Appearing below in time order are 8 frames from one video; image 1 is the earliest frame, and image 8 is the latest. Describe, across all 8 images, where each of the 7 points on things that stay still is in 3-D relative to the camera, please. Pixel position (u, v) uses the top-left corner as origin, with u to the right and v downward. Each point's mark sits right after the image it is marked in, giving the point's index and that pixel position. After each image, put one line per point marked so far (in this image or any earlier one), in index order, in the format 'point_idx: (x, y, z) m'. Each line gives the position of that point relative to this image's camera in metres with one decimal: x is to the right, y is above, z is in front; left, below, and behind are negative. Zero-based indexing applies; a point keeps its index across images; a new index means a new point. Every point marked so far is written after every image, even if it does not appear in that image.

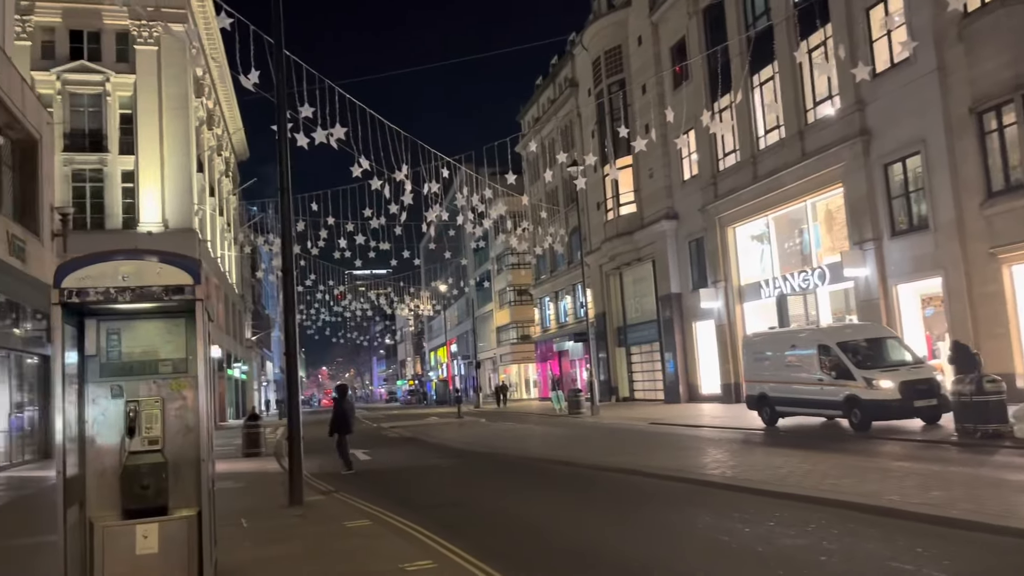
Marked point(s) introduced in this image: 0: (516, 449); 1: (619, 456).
0: (+0.1, -3.5, +18.1) m
1: (+2.0, -3.2, +16.0) m
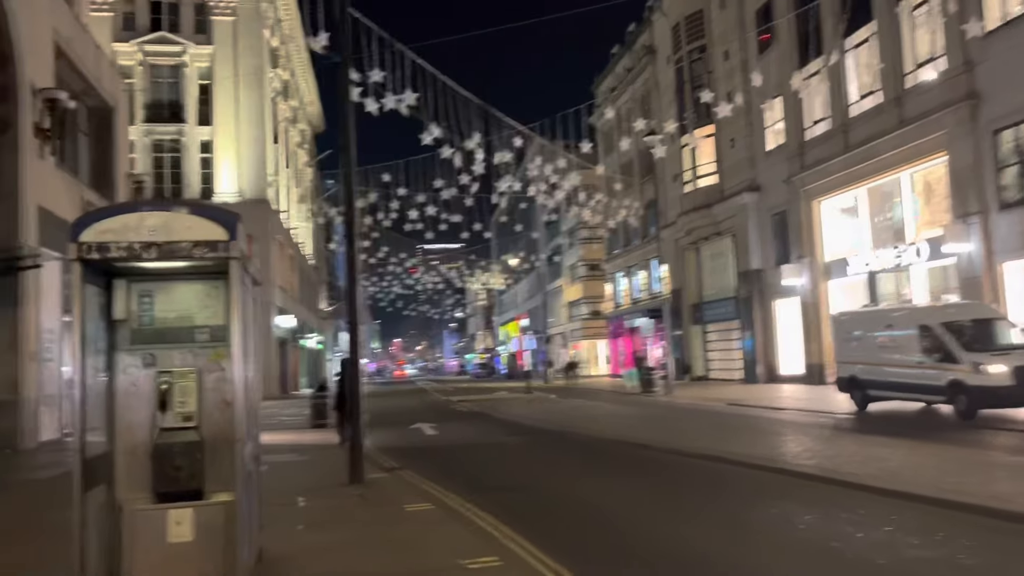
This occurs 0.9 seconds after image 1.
0: (+1.6, -2.9, +17.3) m
1: (+3.3, -2.7, +15.1) m
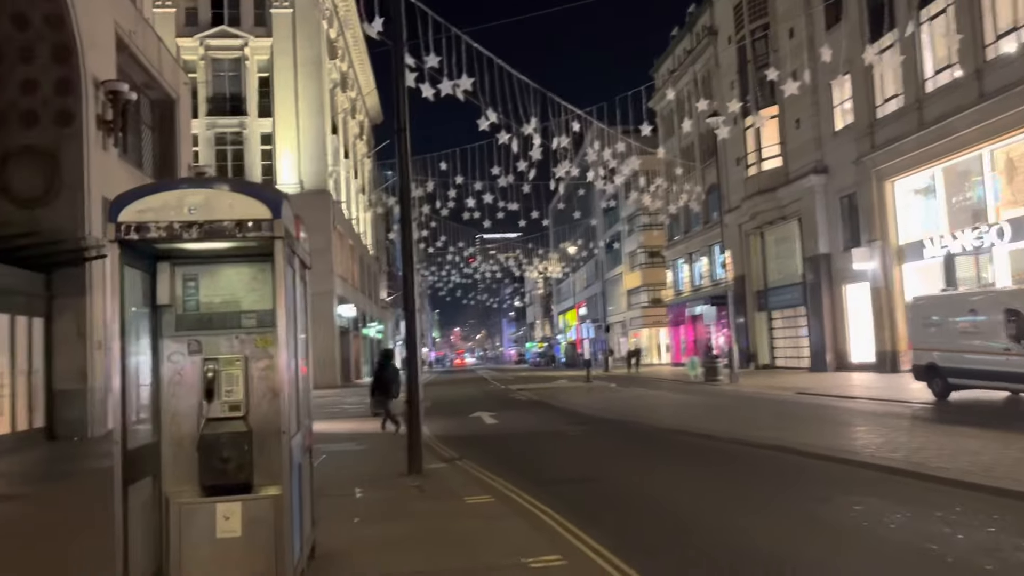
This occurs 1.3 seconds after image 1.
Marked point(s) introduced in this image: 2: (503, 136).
0: (+2.8, -2.6, +16.9) m
1: (+4.4, -2.5, +14.5) m
2: (-0.2, +3.6, +19.7) m
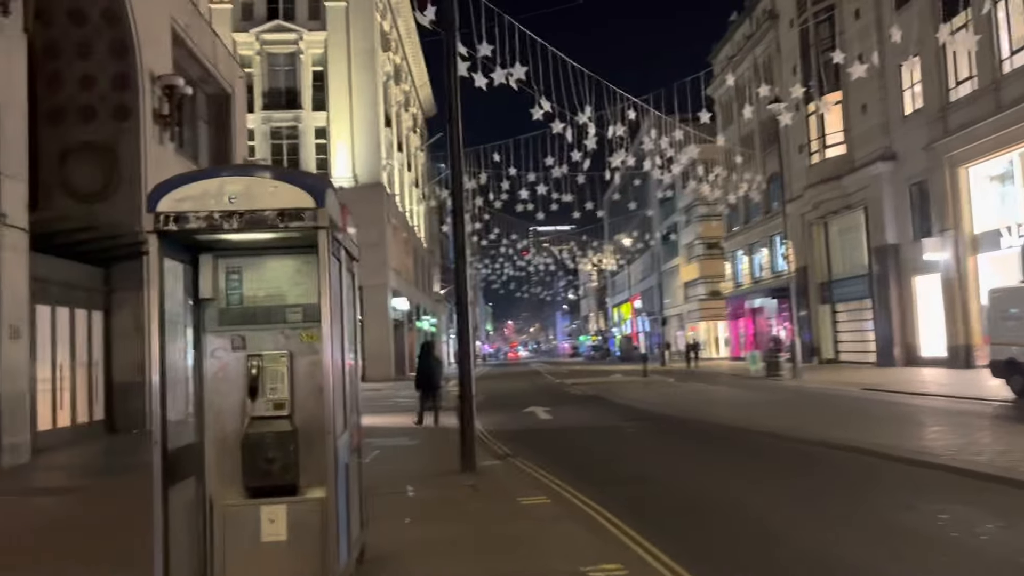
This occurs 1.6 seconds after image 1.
0: (+3.9, -2.5, +16.3) m
1: (+5.3, -2.3, +13.9) m
2: (+1.1, +3.7, +19.3) m
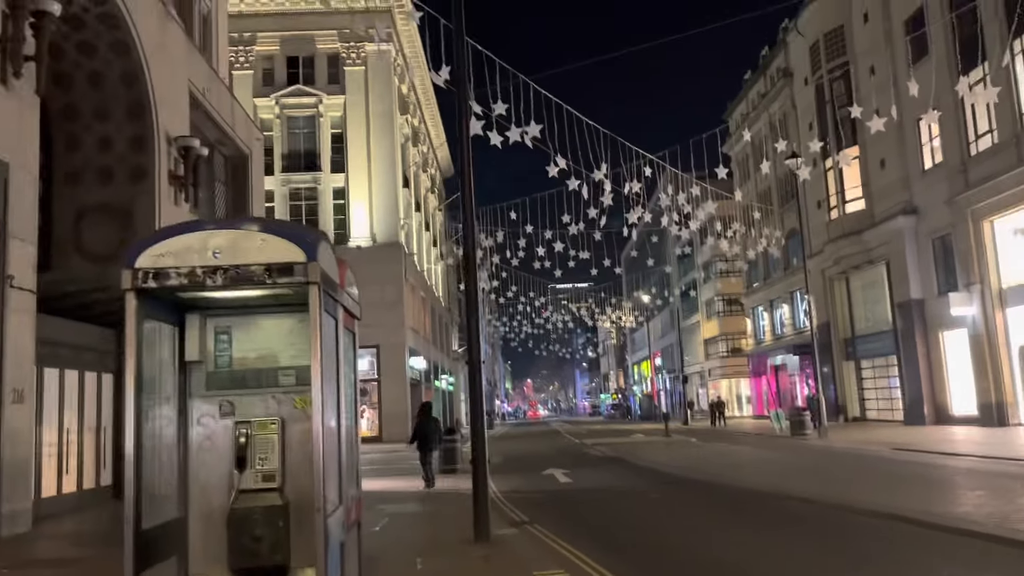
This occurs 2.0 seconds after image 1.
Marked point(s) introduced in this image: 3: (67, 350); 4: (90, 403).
0: (+4.2, -3.6, +15.7) m
1: (+5.6, -3.2, +13.2) m
2: (+1.4, +2.4, +19.2) m
3: (-7.1, -1.0, +13.4) m
4: (-7.1, -1.9, +14.0) m
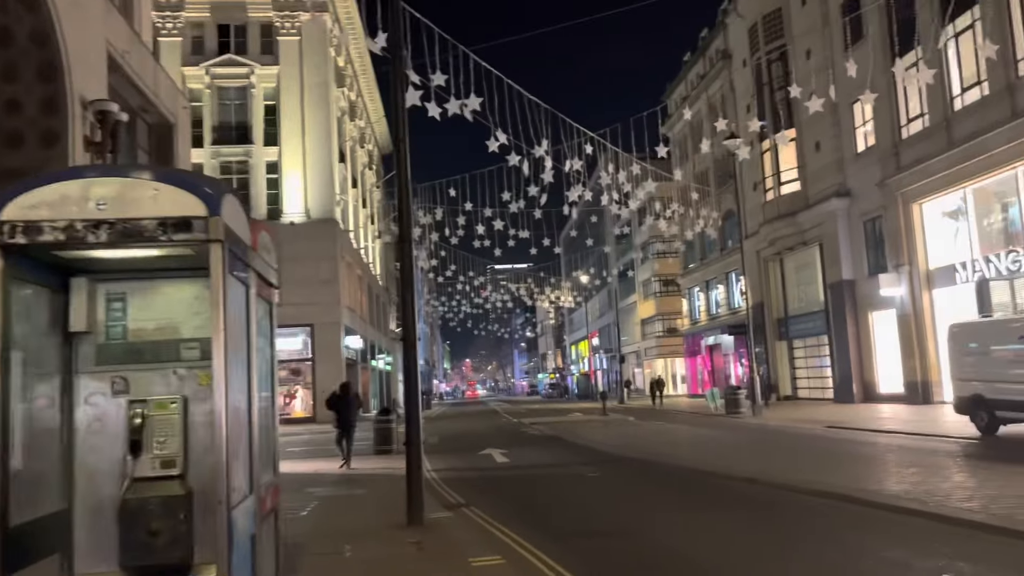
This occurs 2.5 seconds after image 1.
0: (+3.0, -3.1, +15.7) m
1: (+4.6, -2.9, +13.3) m
2: (0.0, +2.9, +18.8) m
3: (-8.1, -0.6, +12.5) m
4: (-8.1, -1.5, +13.1) m
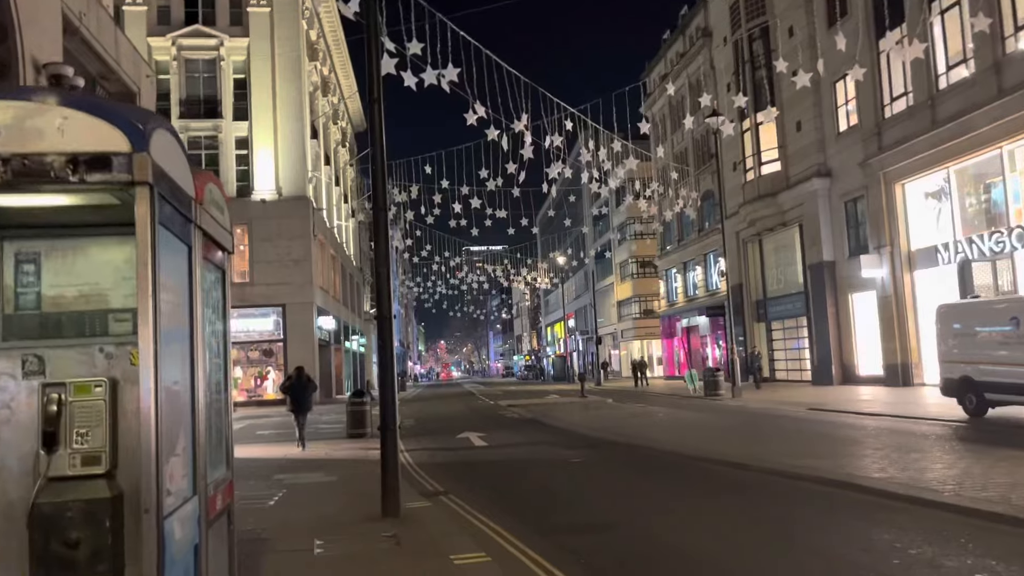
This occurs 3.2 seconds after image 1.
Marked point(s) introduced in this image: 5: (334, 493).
0: (+2.6, -2.8, +15.2) m
1: (+4.3, -2.5, +12.9) m
2: (-0.4, +3.4, +18.1) m
3: (-8.4, -0.2, +11.6) m
4: (-8.4, -1.1, +12.3) m
5: (-2.0, -2.4, +9.7) m
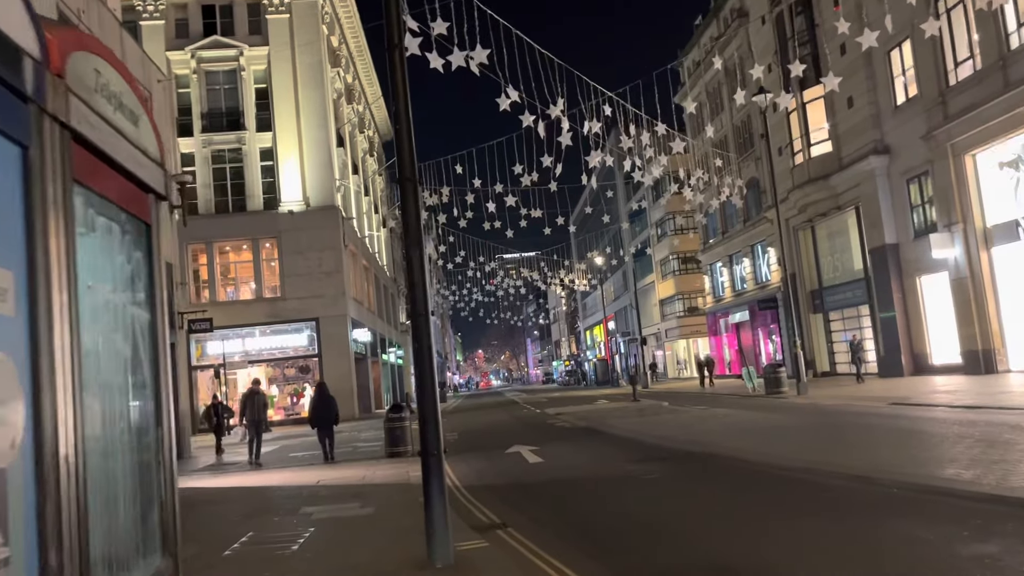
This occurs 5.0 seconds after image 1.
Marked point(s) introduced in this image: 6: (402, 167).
0: (+3.6, -2.5, +13.5) m
1: (+5.1, -2.2, +11.0) m
2: (+0.3, +3.4, +16.5) m
3: (-7.7, -0.5, +10.4) m
4: (-7.6, -1.4, +11.0) m
5: (-1.4, -2.3, +8.2) m
6: (-0.9, +1.0, +7.3) m
